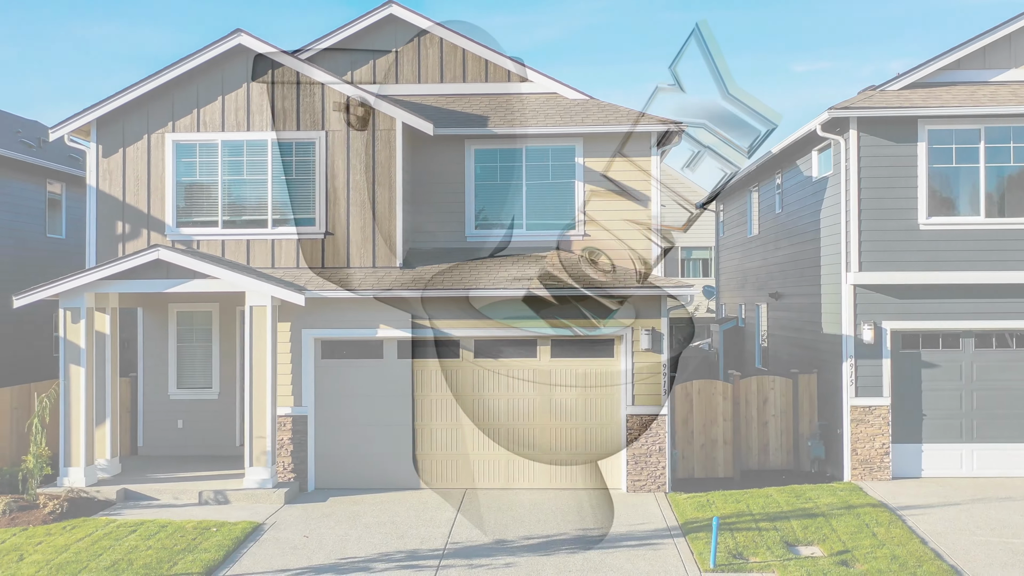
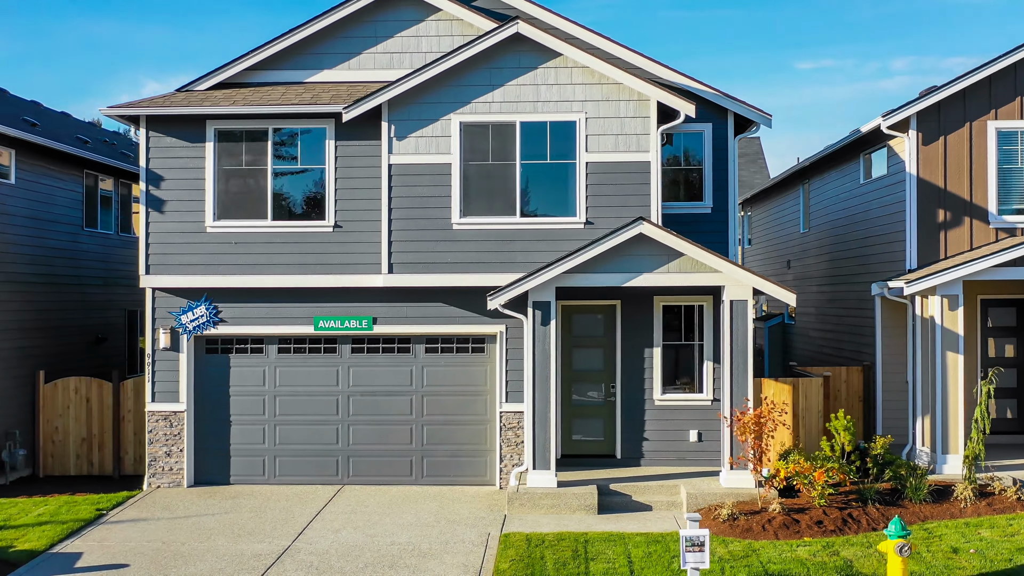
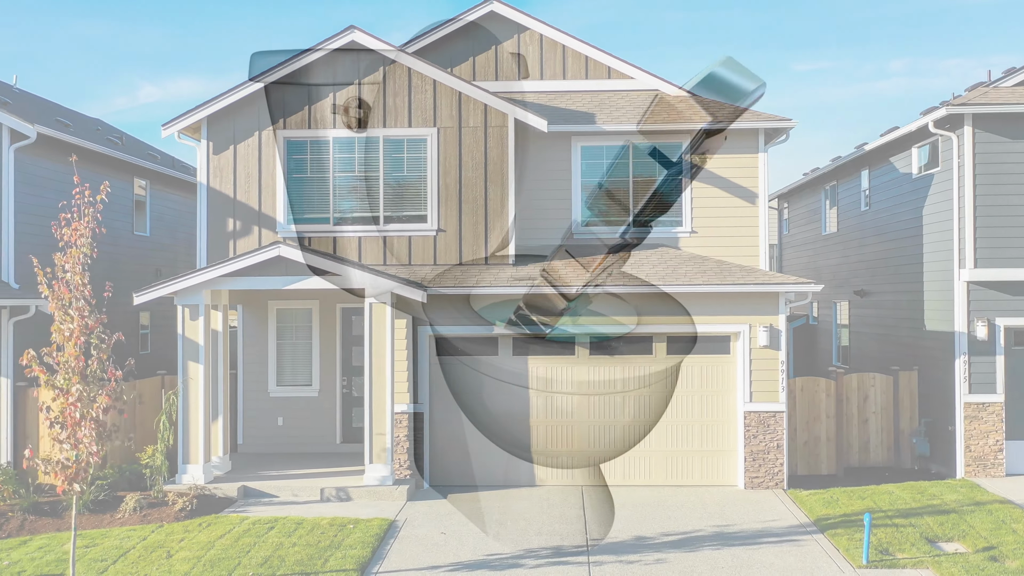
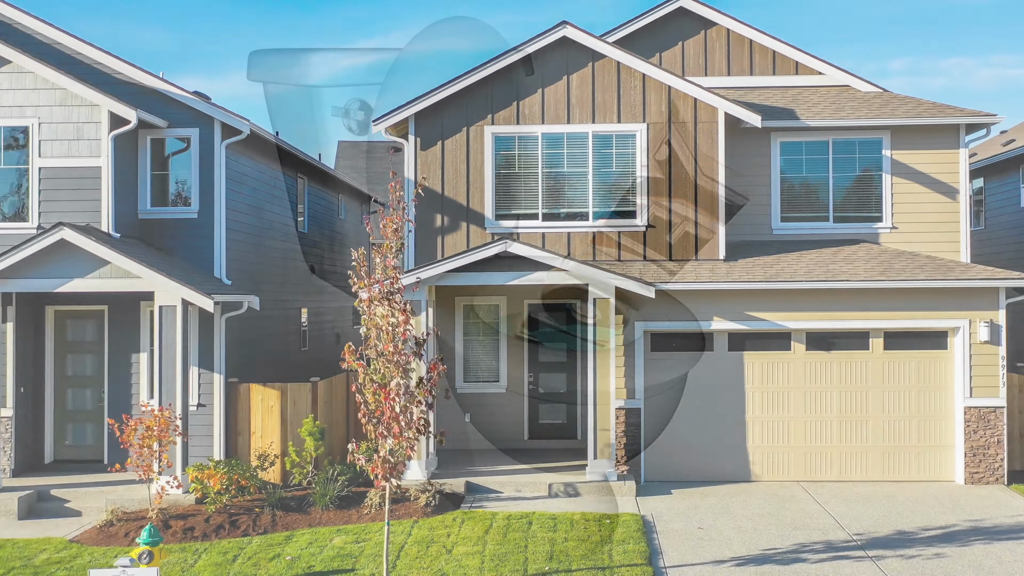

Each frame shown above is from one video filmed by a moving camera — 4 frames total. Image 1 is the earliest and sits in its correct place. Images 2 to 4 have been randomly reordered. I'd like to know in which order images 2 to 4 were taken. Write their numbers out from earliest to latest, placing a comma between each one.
3, 4, 2
